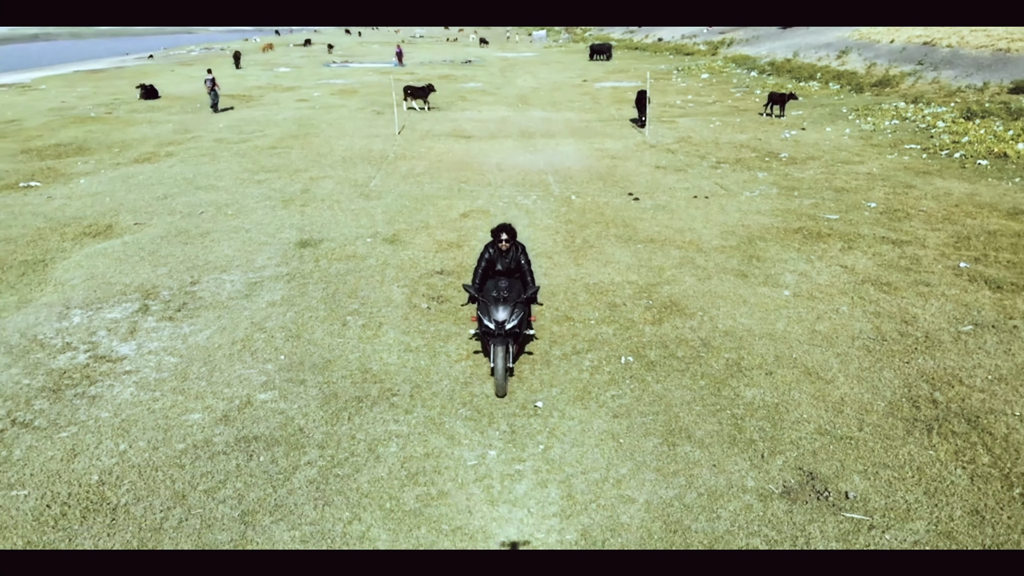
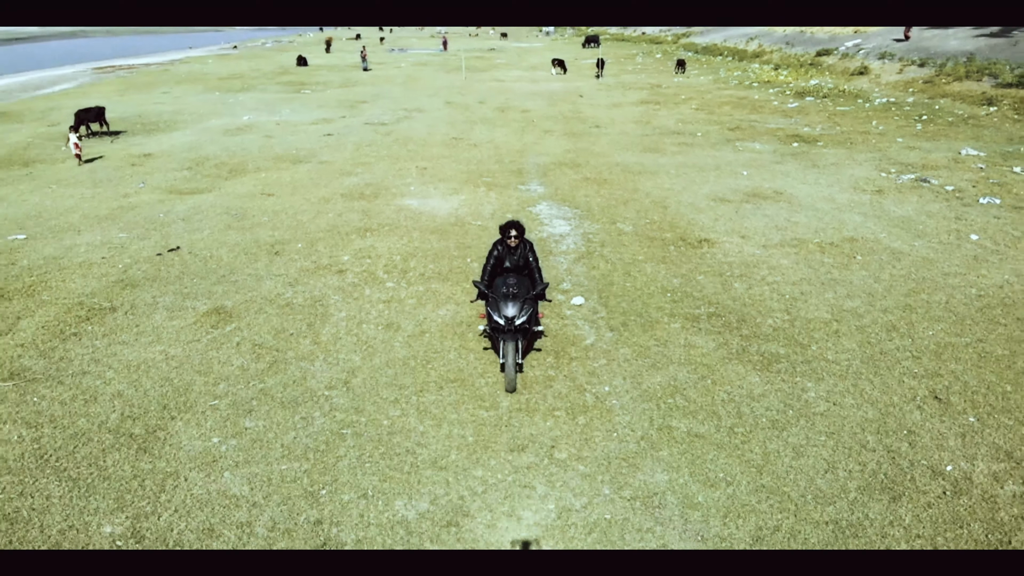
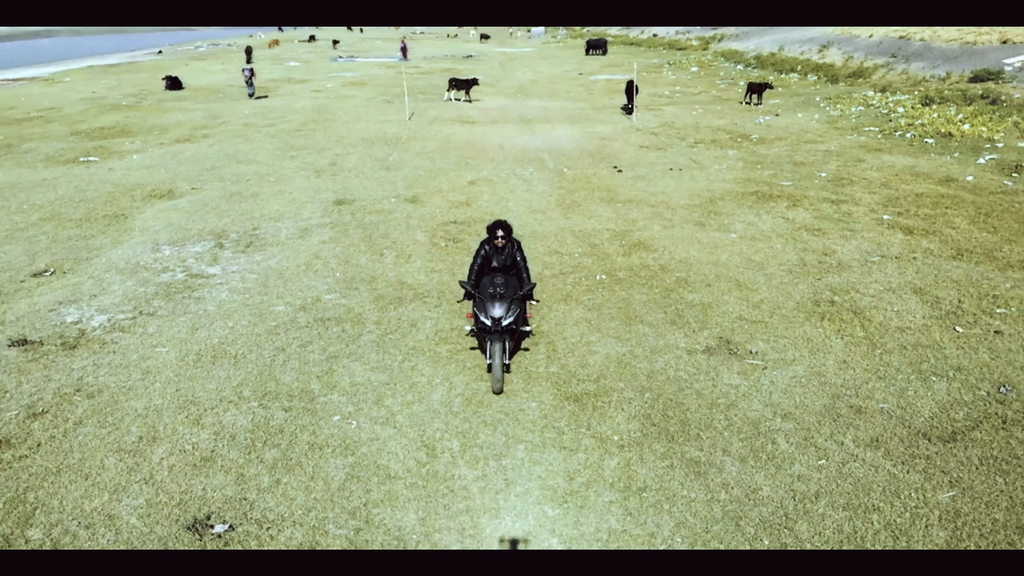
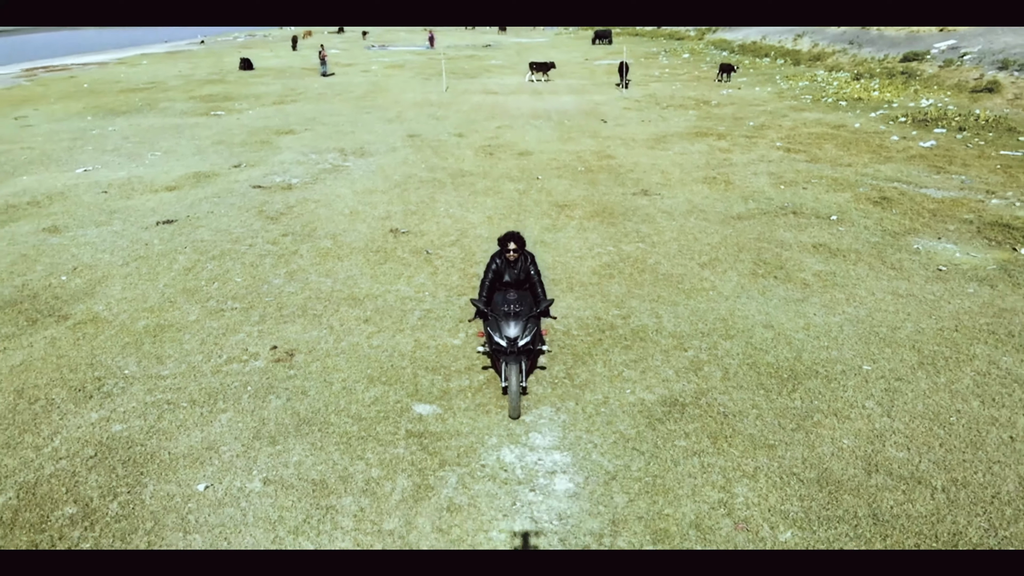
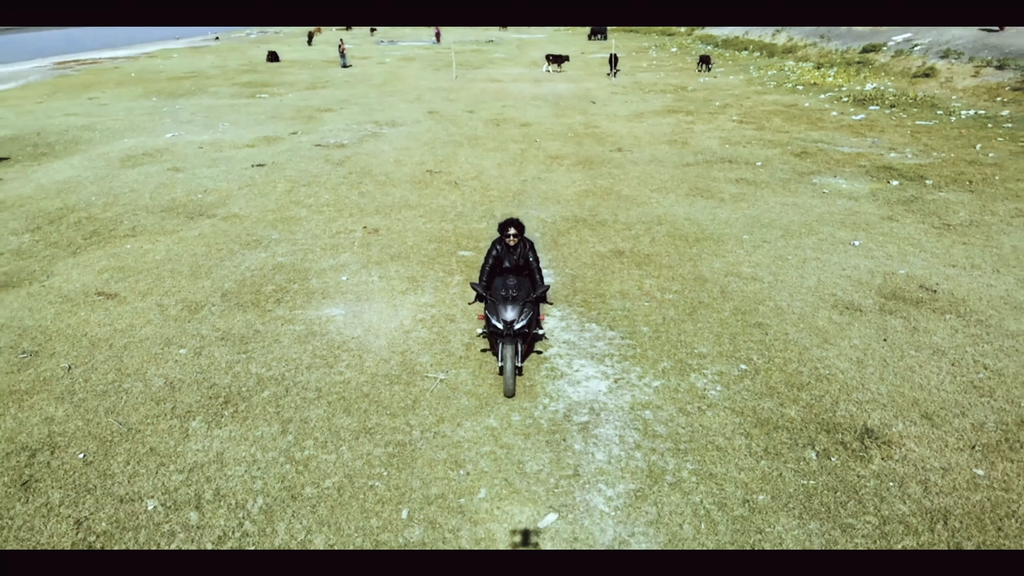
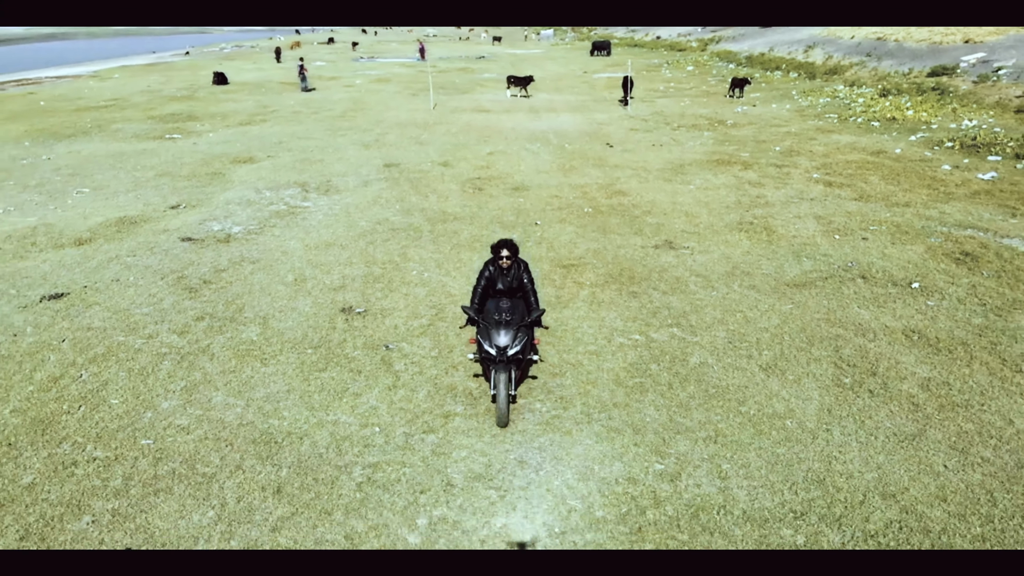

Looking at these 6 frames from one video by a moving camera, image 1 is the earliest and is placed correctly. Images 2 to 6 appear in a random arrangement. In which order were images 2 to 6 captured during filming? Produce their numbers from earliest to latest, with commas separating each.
3, 6, 4, 5, 2
